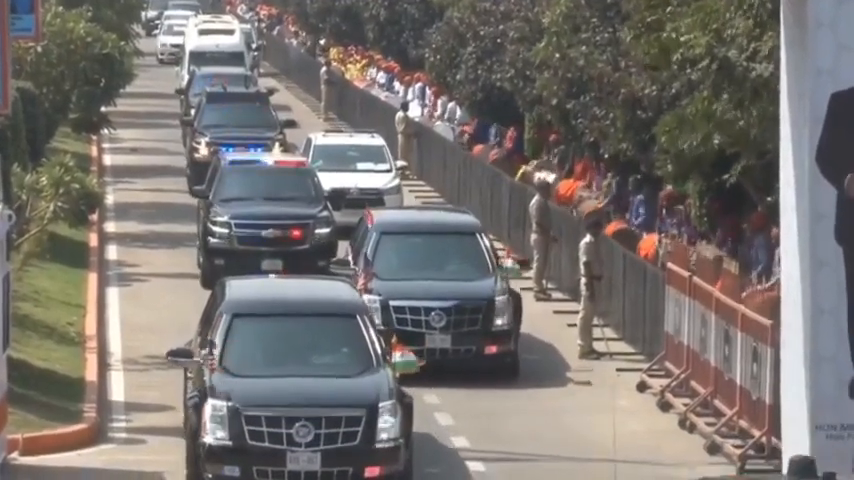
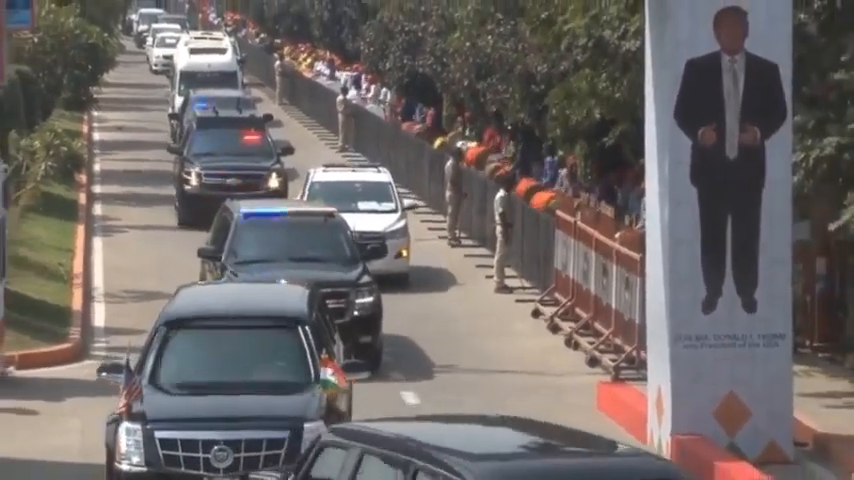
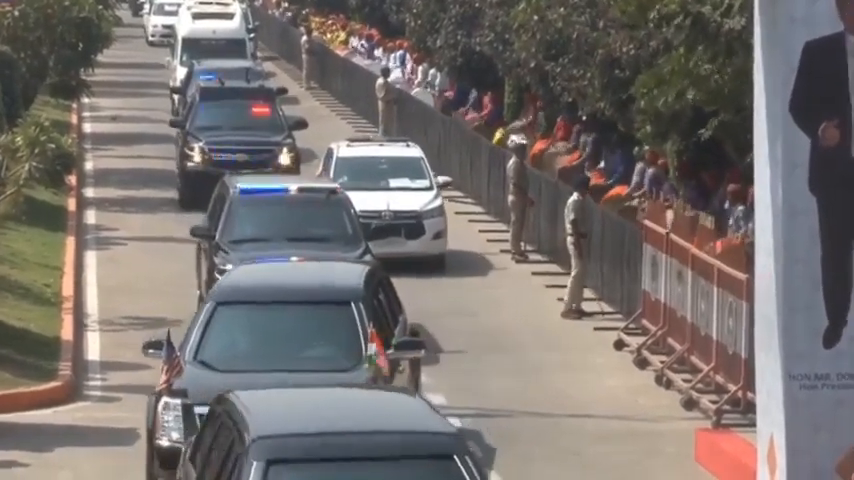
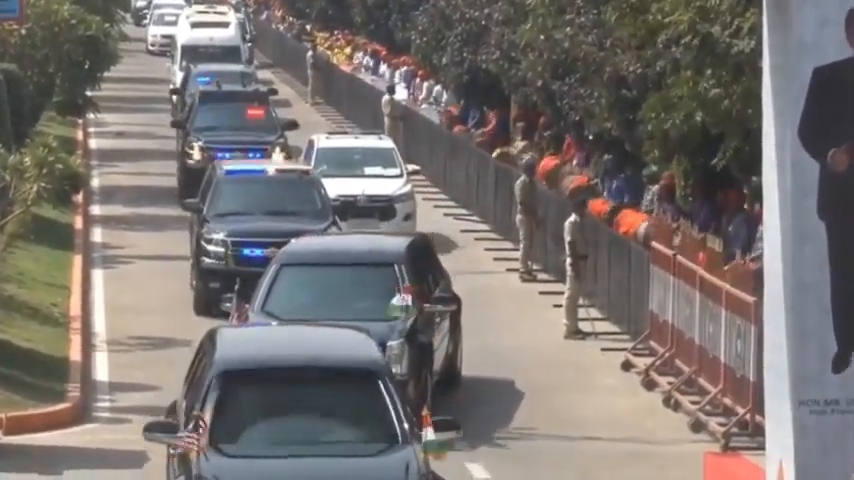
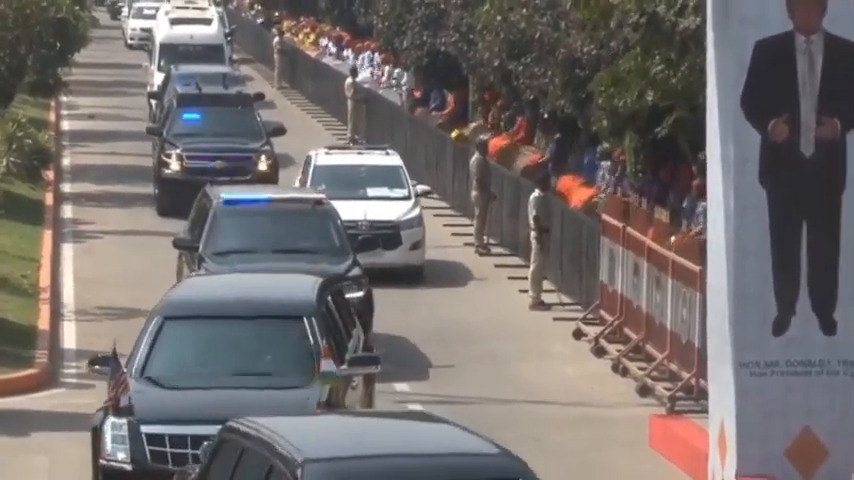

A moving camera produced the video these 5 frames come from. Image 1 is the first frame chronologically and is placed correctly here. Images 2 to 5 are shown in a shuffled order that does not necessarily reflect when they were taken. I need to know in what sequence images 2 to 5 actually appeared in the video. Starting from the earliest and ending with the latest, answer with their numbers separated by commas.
4, 3, 5, 2
